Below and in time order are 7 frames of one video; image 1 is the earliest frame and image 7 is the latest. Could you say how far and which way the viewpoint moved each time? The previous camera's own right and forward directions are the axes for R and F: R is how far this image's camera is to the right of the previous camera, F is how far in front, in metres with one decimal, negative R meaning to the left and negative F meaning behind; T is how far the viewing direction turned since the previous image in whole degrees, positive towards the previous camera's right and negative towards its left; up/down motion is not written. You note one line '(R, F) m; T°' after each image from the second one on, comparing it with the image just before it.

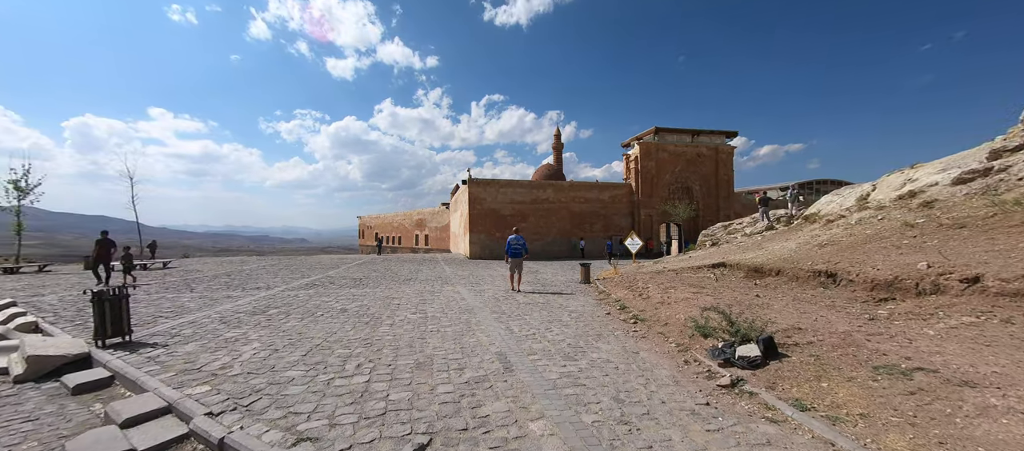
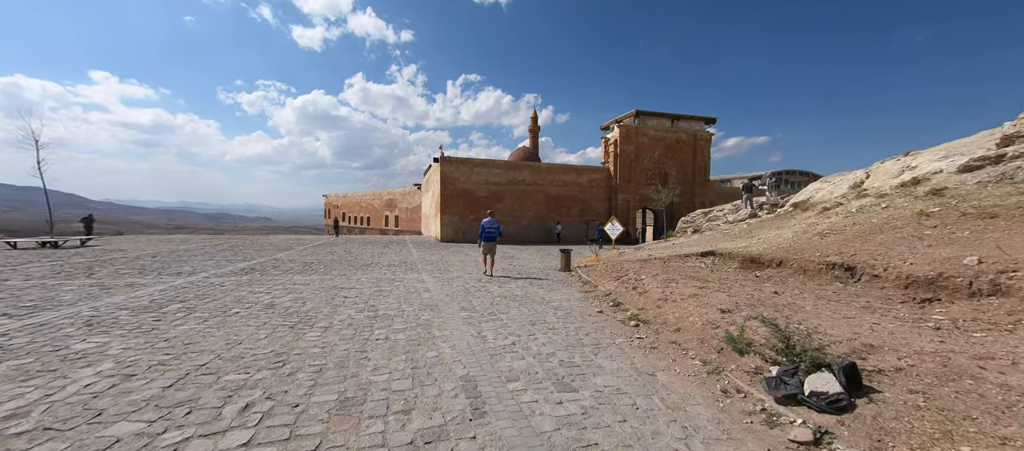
(0.0, +1.3) m; +4°
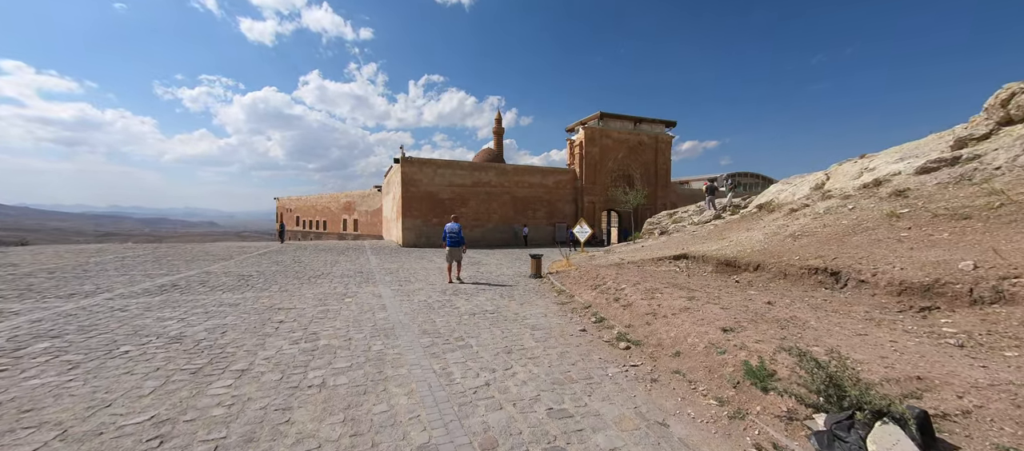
(-0.1, +0.8) m; +5°
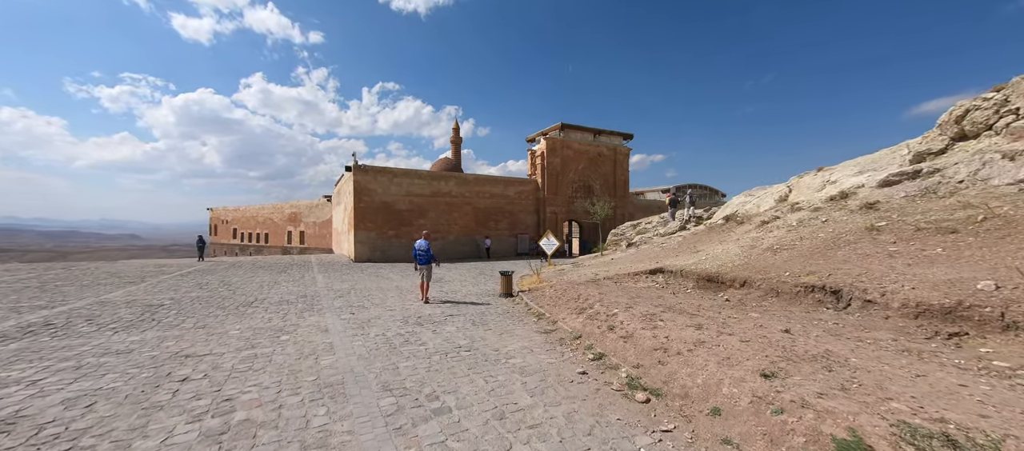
(-0.3, +1.0) m; +6°
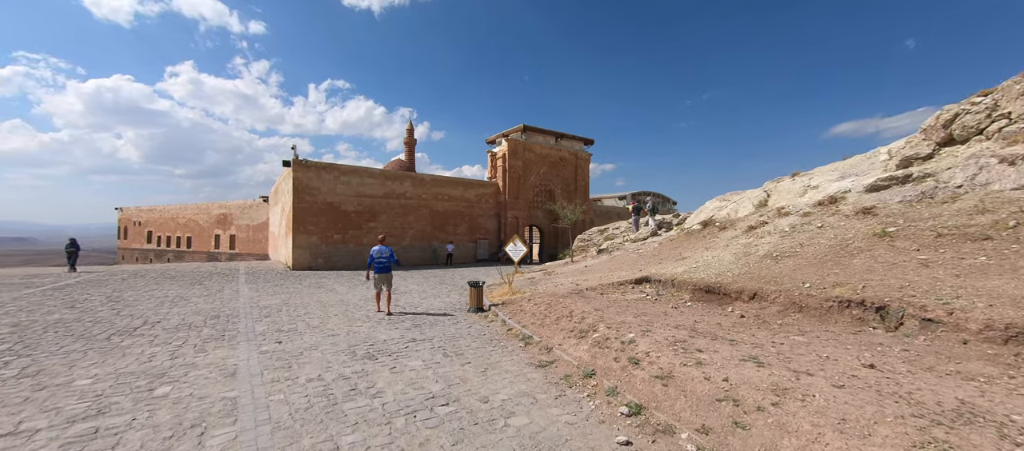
(-0.4, +1.5) m; +7°
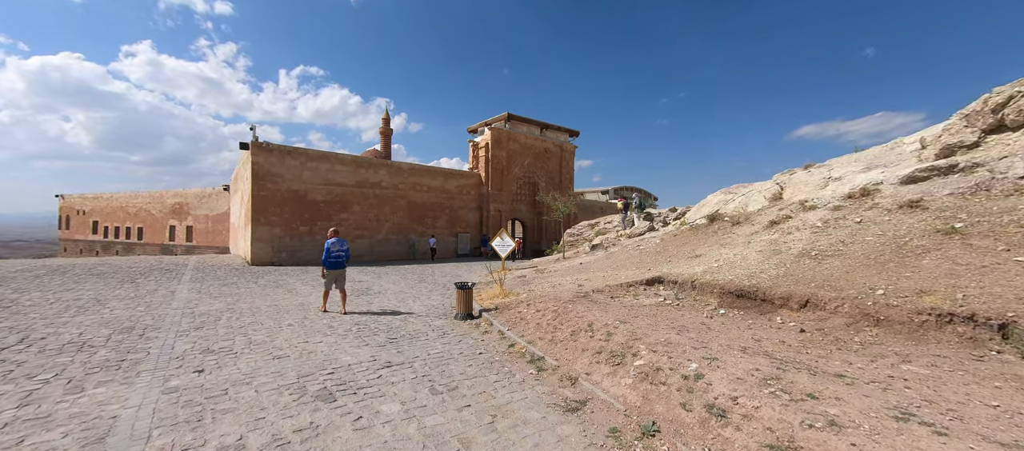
(-0.4, +1.5) m; +3°
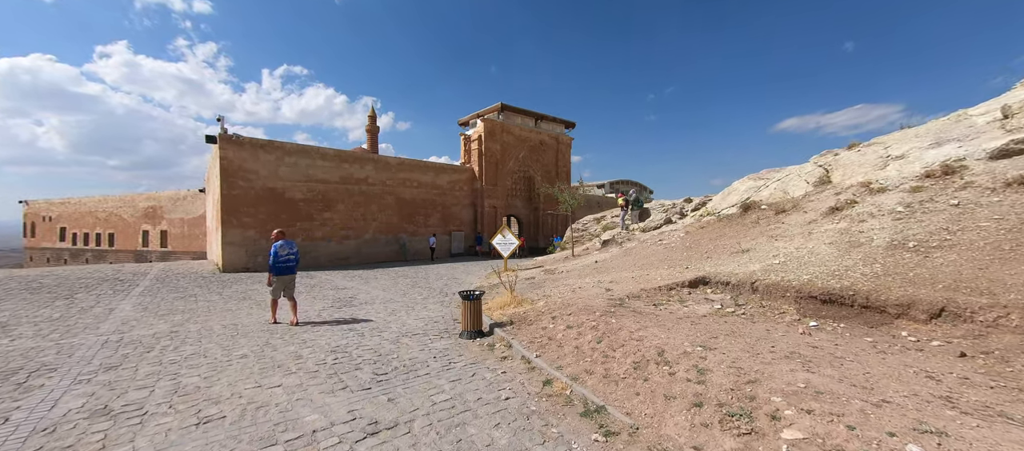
(-0.4, +1.6) m; +1°
